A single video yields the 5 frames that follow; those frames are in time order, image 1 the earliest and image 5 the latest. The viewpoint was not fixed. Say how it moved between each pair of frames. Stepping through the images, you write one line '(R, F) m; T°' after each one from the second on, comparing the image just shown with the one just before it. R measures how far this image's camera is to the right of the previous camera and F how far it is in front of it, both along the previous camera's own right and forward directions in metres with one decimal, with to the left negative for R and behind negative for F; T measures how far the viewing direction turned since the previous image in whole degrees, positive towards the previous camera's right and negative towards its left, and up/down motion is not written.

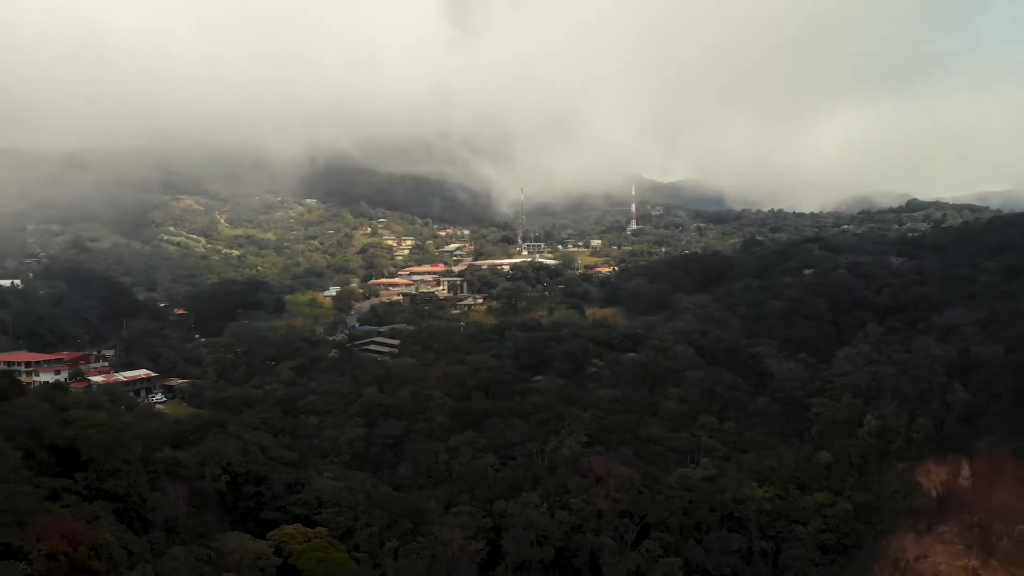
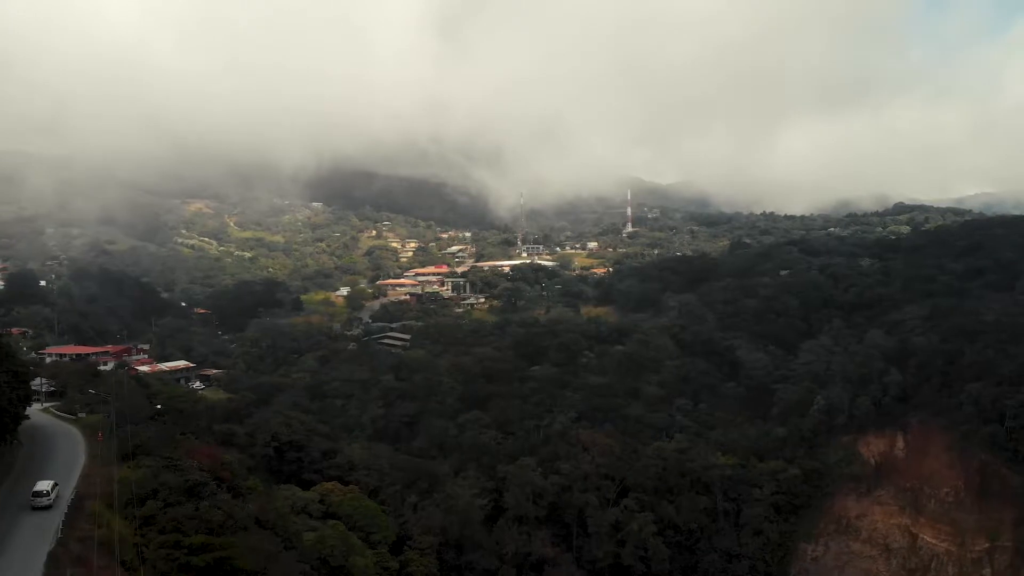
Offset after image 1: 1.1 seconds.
(0.0, -4.3) m; 0°
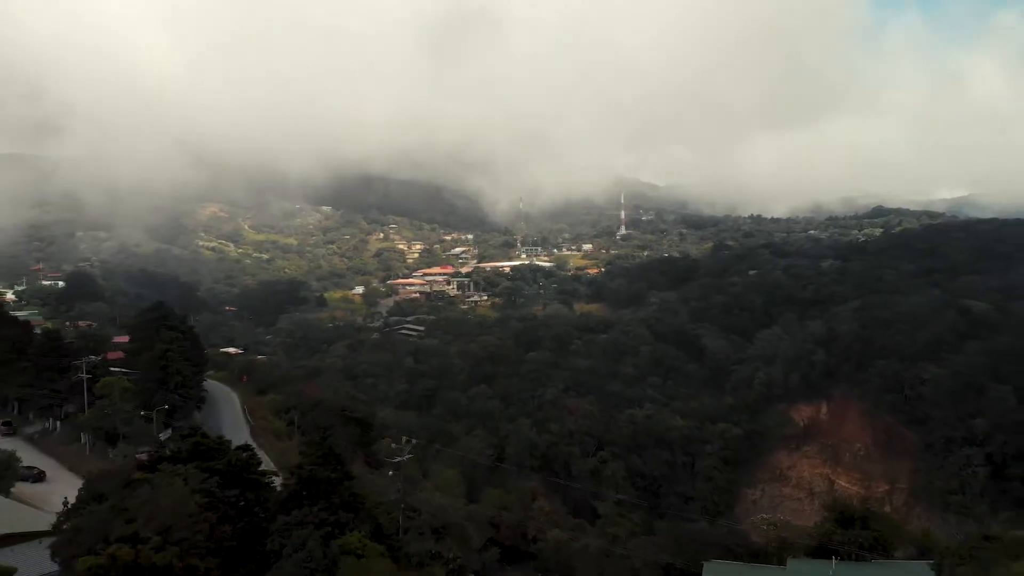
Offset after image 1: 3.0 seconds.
(0.0, -7.1) m; 0°
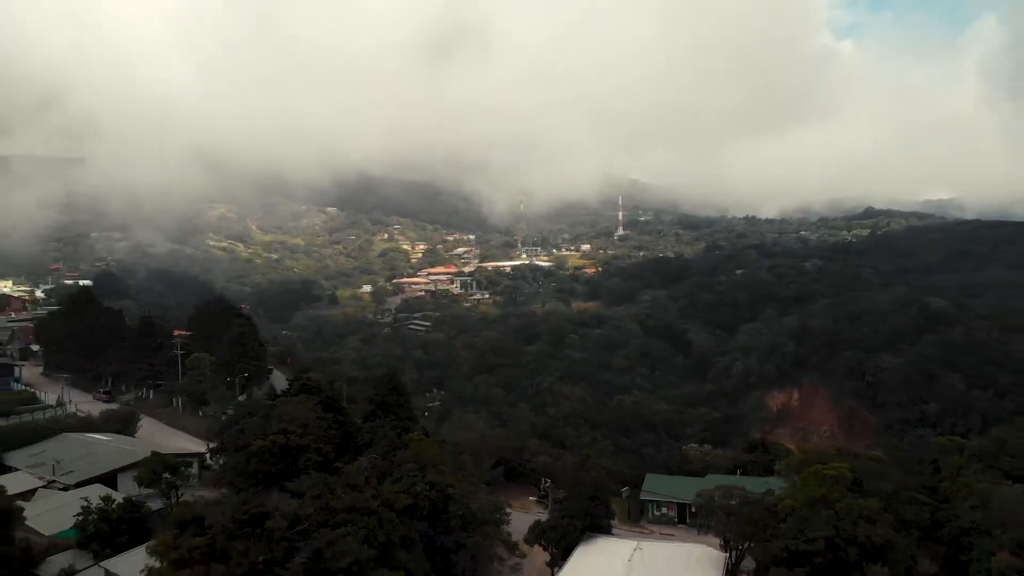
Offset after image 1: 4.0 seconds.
(0.0, -3.8) m; 0°
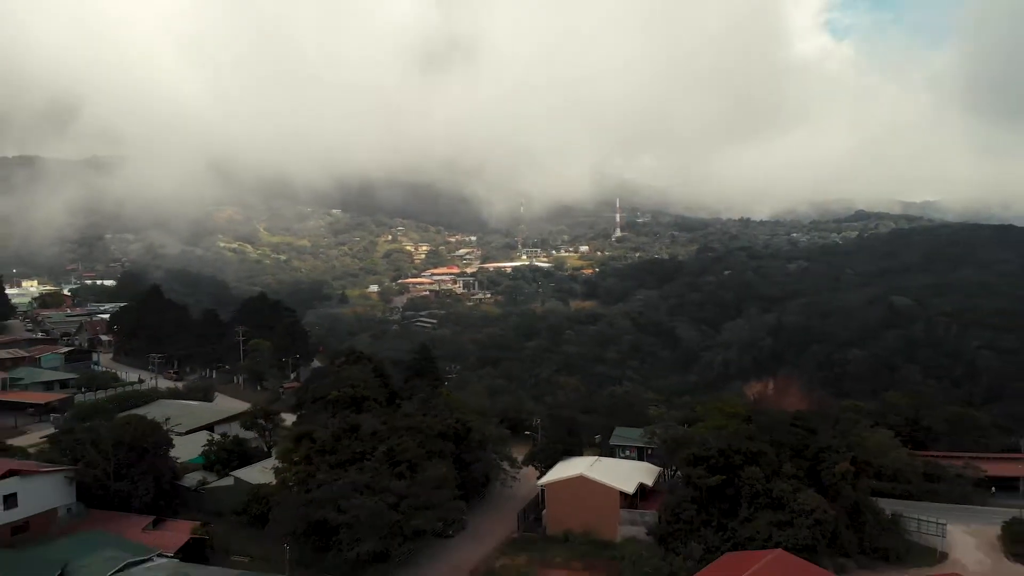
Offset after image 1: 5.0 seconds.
(0.0, -3.8) m; 0°
